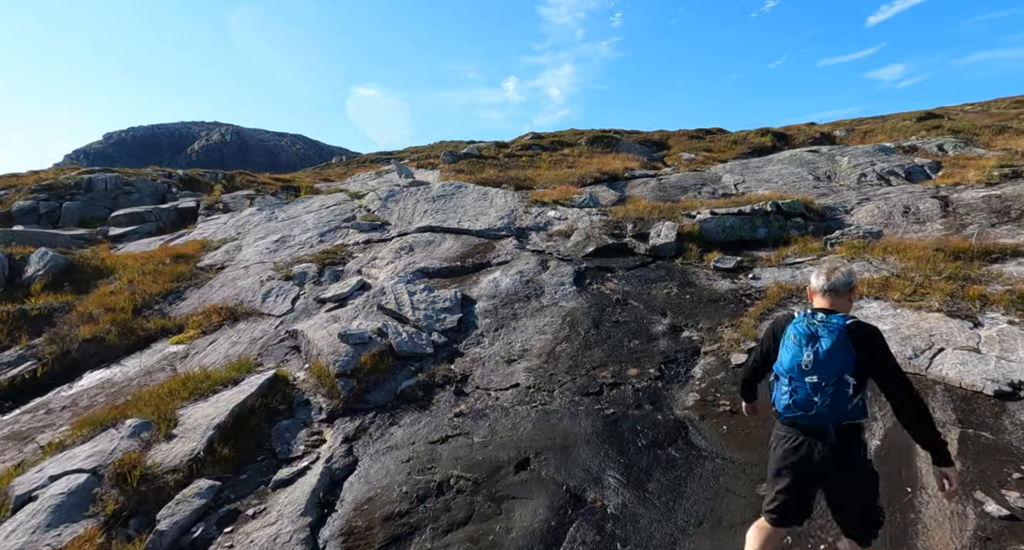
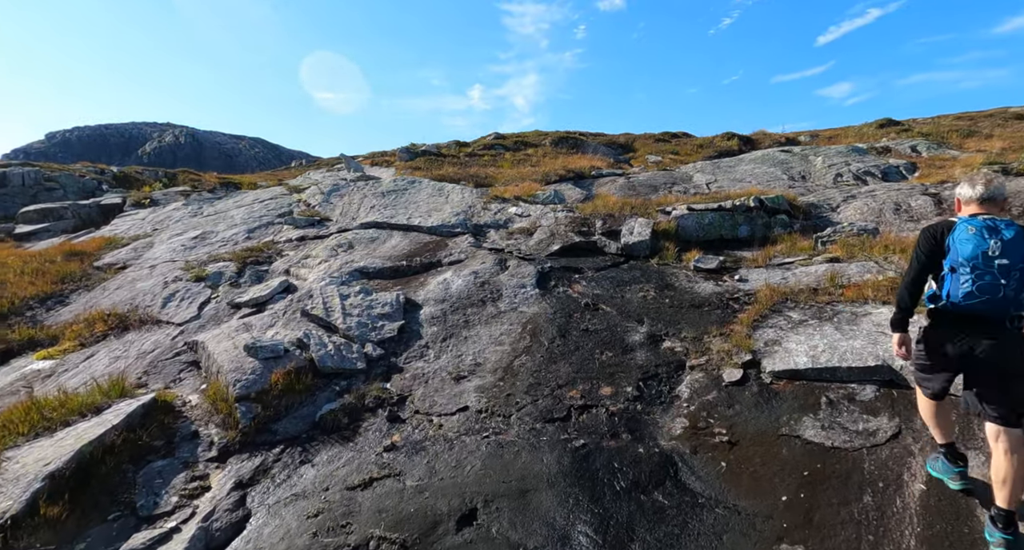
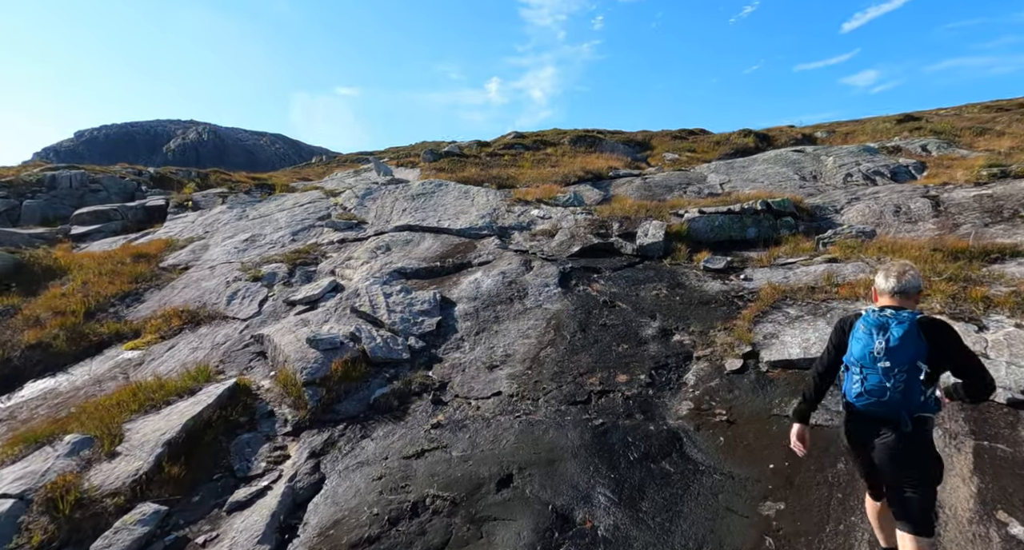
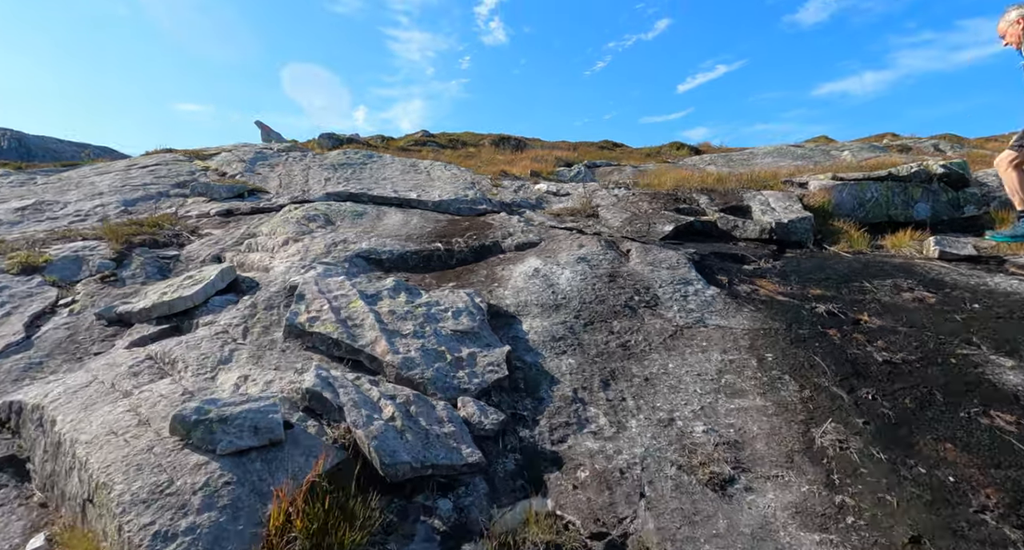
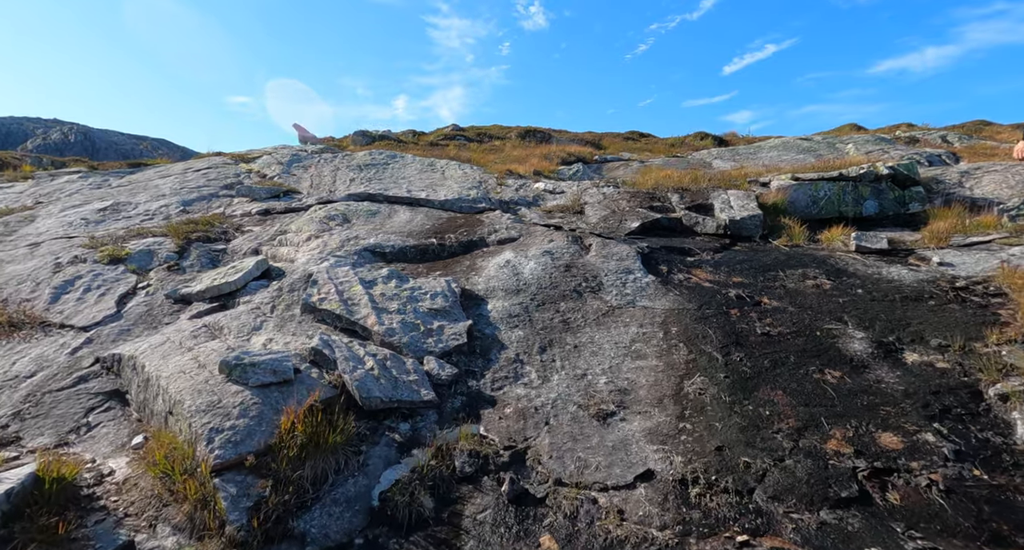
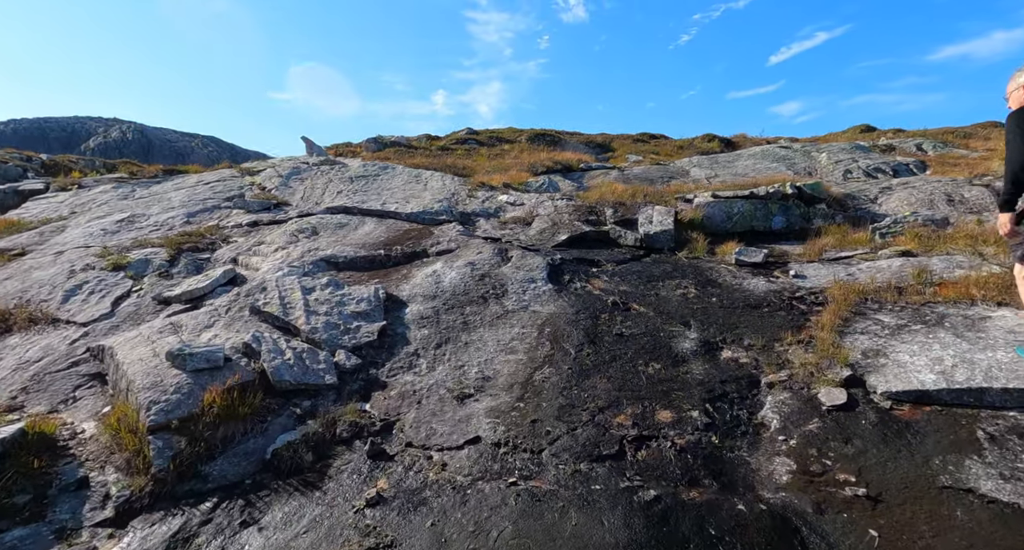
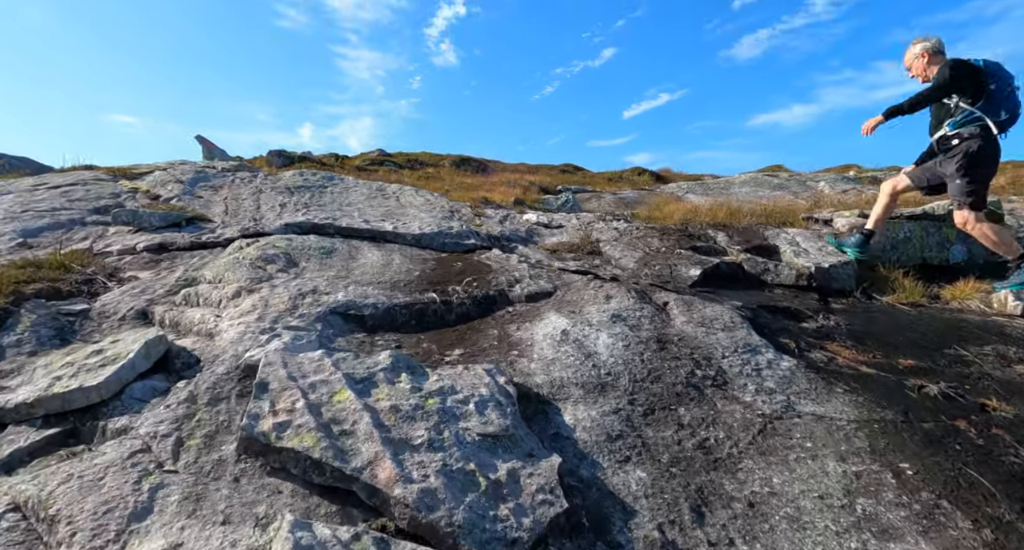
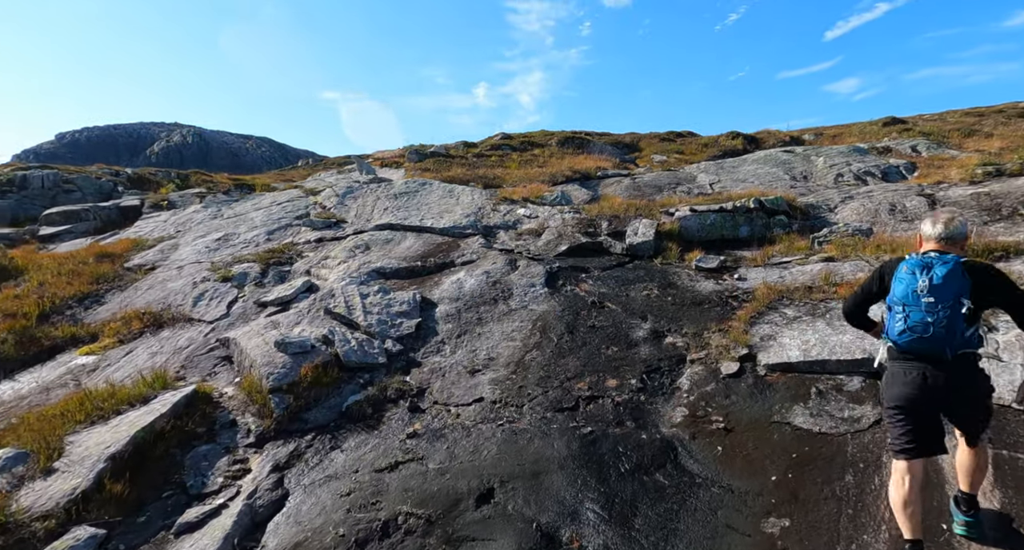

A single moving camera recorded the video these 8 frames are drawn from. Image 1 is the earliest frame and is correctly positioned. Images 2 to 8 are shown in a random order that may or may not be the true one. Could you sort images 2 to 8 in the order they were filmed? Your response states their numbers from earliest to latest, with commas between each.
3, 8, 2, 6, 5, 4, 7
